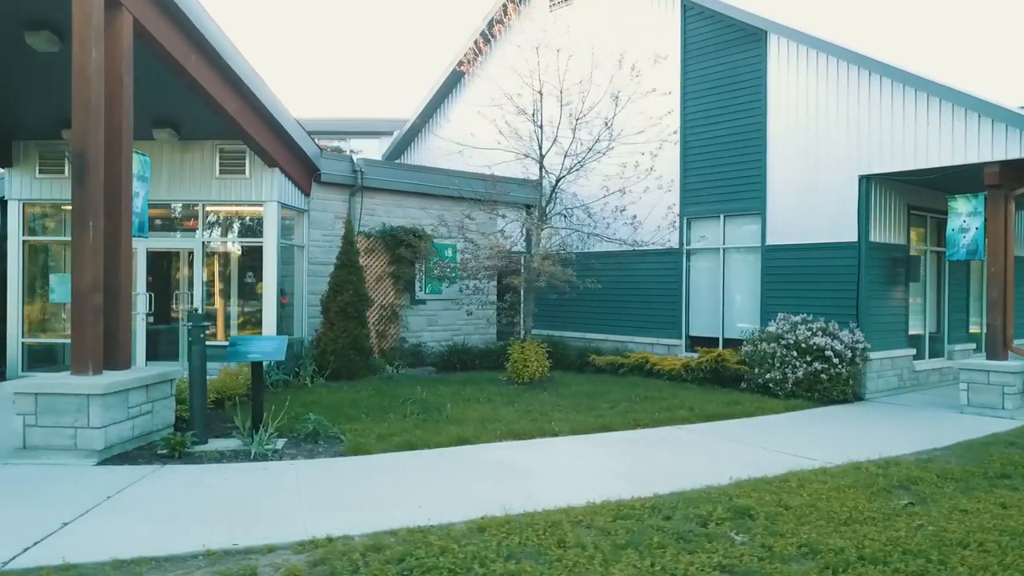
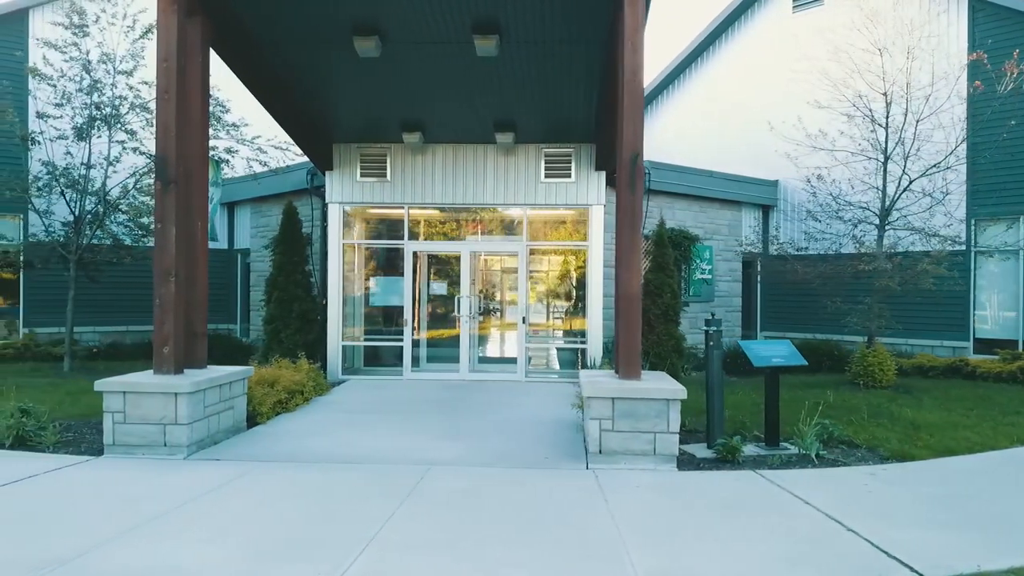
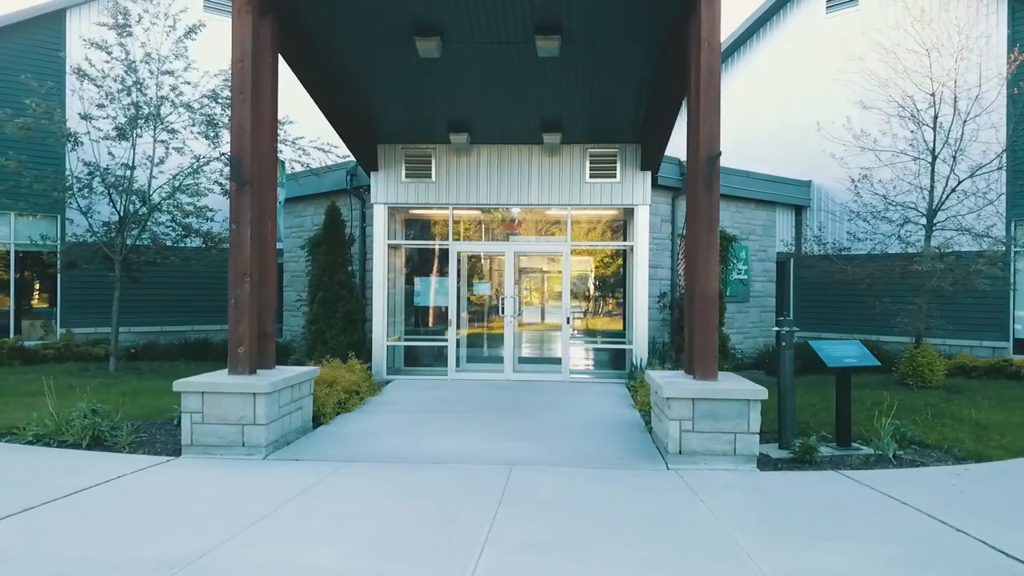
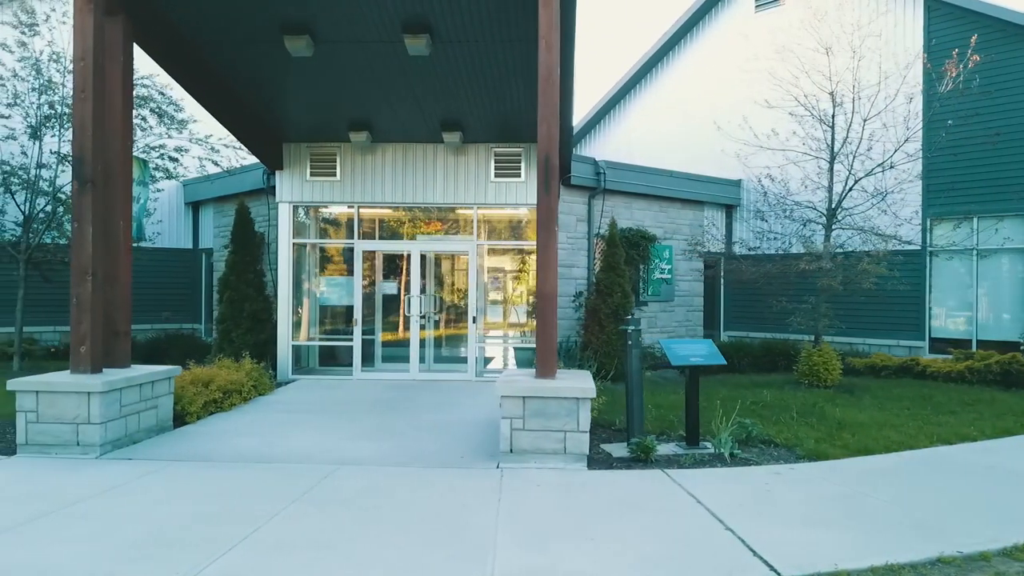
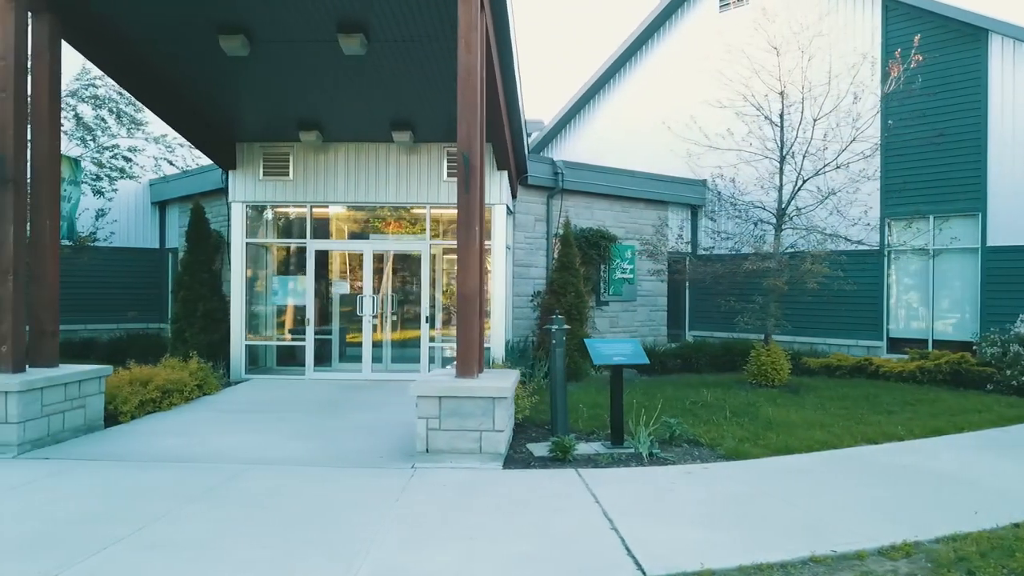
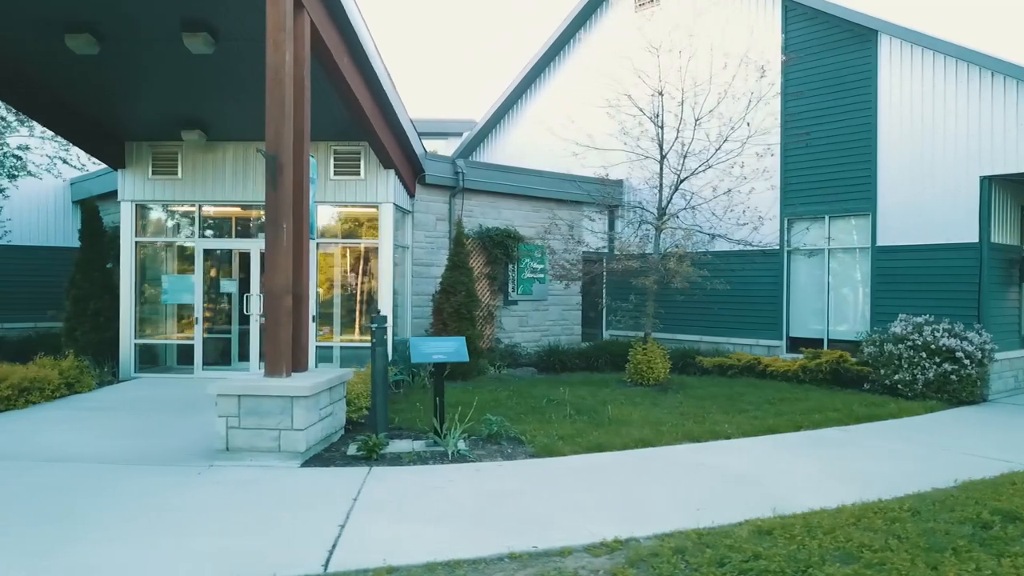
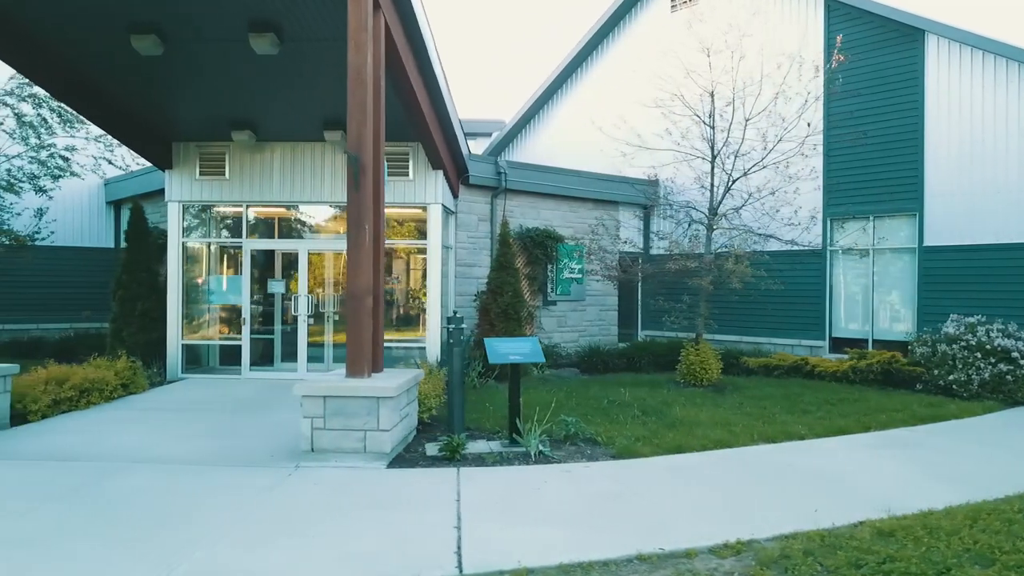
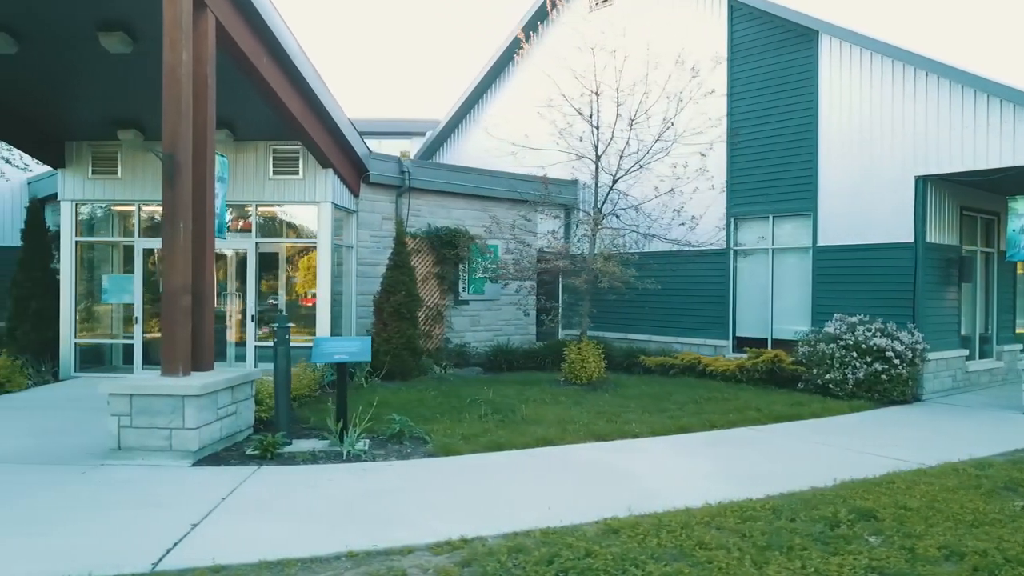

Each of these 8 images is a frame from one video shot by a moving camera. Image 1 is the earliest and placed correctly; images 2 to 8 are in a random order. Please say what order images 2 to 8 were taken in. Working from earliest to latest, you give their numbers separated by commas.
8, 6, 7, 5, 4, 2, 3
